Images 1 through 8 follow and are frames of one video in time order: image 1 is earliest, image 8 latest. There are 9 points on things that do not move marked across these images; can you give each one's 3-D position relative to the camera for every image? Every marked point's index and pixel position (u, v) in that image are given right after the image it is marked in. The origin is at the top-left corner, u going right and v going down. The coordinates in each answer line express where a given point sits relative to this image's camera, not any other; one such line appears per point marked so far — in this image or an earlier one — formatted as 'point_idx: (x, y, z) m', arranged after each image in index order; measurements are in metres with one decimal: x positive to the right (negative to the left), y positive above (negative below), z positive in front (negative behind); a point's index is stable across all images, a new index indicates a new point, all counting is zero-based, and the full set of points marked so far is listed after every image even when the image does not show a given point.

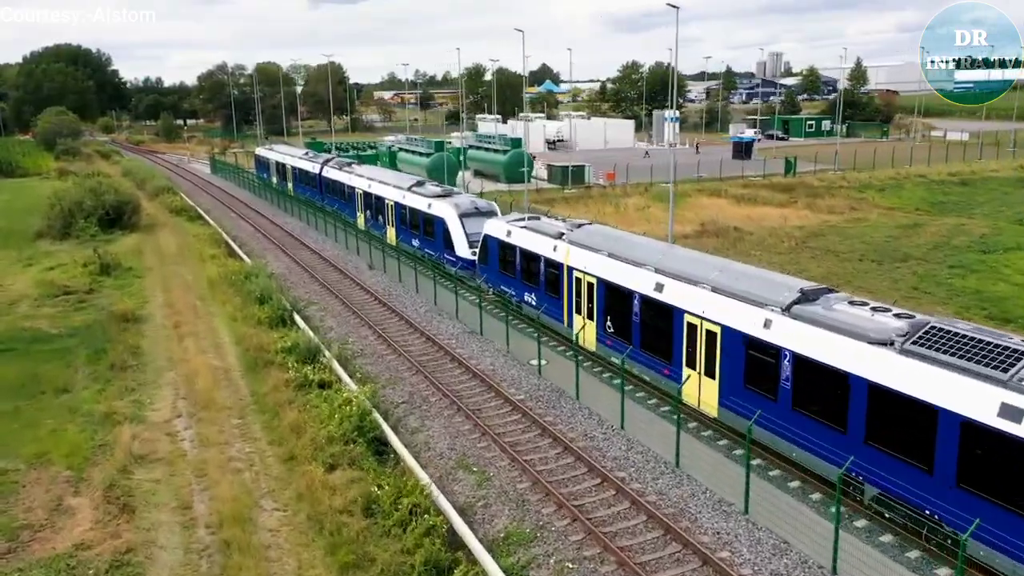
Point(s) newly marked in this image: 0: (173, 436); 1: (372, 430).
0: (-7.3, -3.2, +18.0) m
1: (-2.9, -2.9, +17.1) m
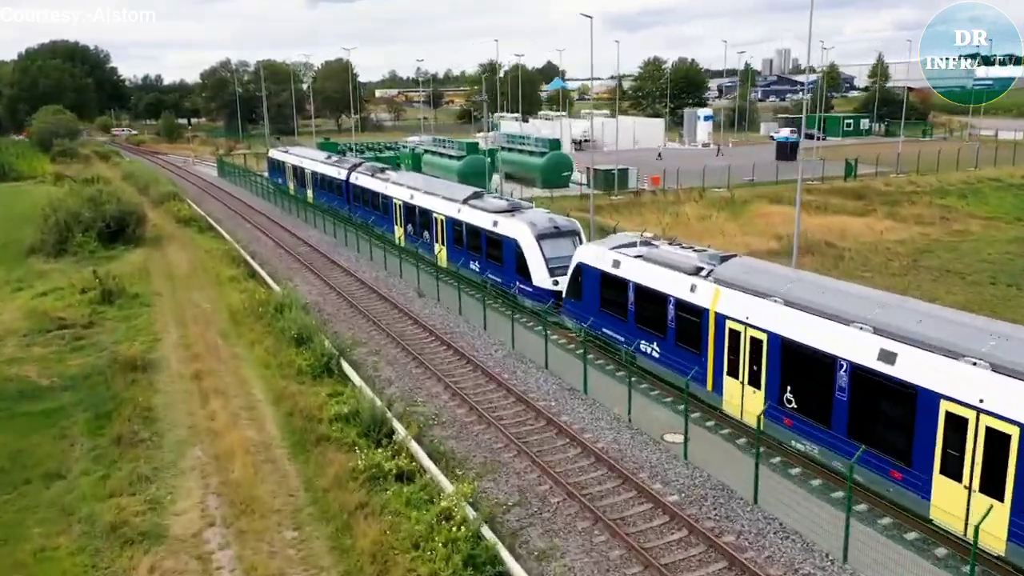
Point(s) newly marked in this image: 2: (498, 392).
0: (-4.8, -4.3, +12.9) m
1: (-0.3, -4.0, +12.0) m
2: (-0.3, -2.4, +19.4) m
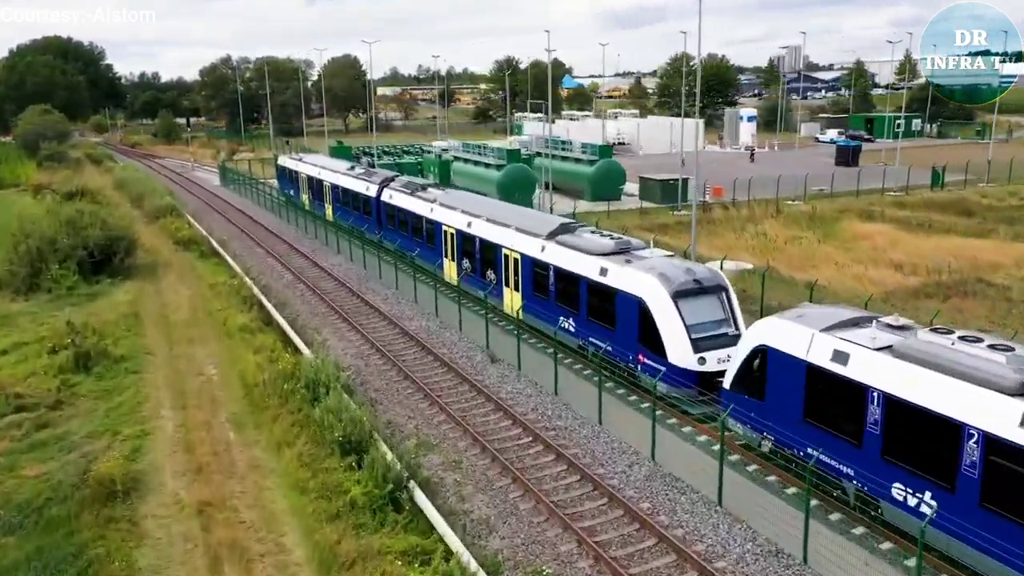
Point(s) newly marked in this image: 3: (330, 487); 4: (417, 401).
0: (-2.1, -6.0, +6.2) m
1: (+2.4, -5.7, +5.3) m
2: (+2.3, -4.1, +12.7) m
3: (-3.3, -3.6, +15.1) m
4: (-2.2, -2.6, +19.4) m
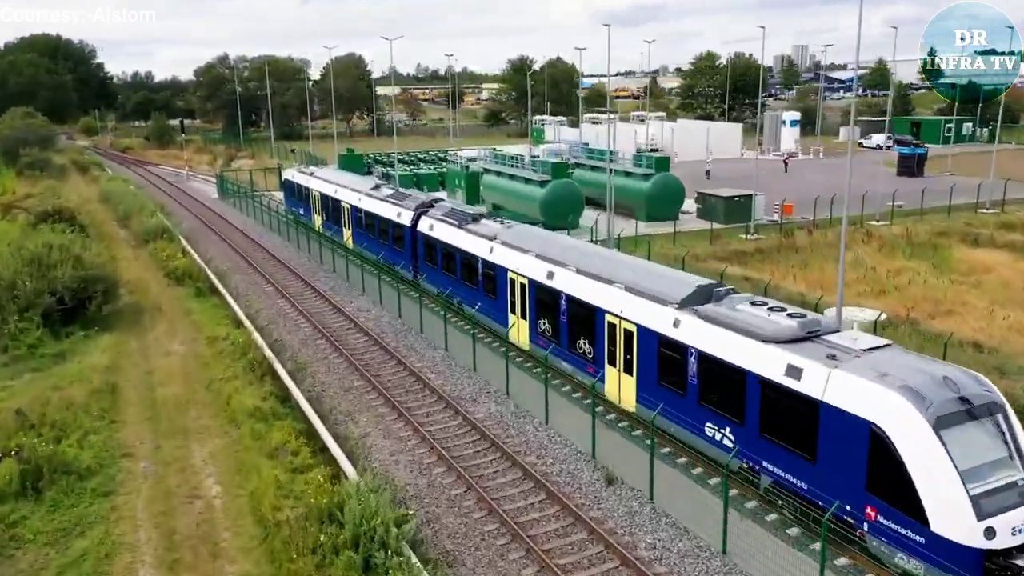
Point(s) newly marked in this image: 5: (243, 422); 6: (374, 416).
0: (+0.3, -7.7, 0.0) m
1: (+4.7, -7.4, -0.9) m
2: (+4.6, -5.8, +6.5) m
3: (-1.0, -5.3, +8.8) m
4: (+0.1, -4.3, +13.1) m
5: (-6.2, -3.1, +19.1) m
6: (-3.2, -2.9, +19.1) m
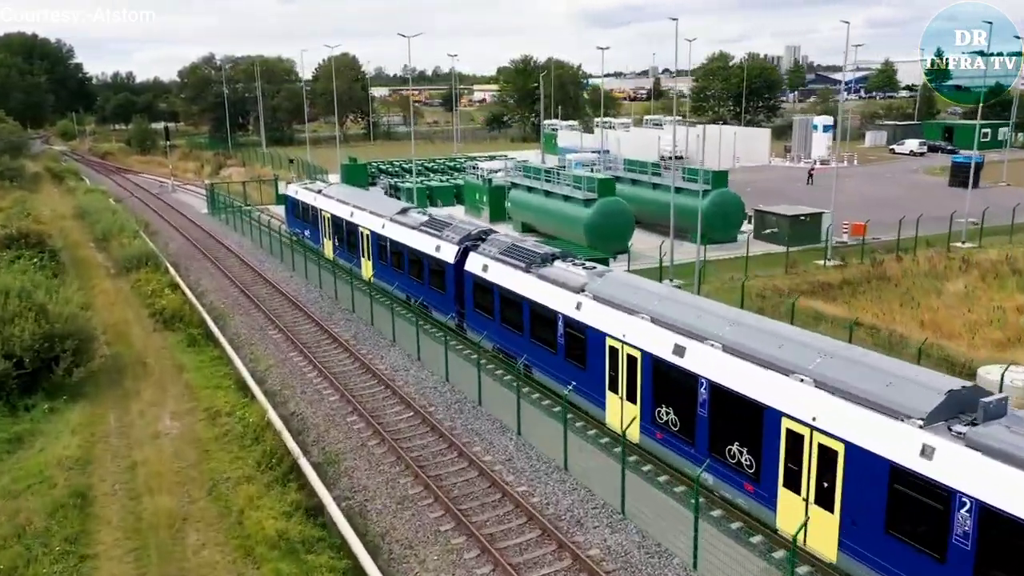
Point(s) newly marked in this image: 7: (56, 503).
0: (+2.7, -9.1, -5.2) m
1: (+7.2, -8.7, -6.0) m
2: (+7.0, -7.2, +1.4) m
3: (+1.3, -6.7, +3.6) m
4: (+2.3, -5.7, +7.9) m
5: (-4.2, -4.5, +13.8) m
6: (-1.1, -4.3, +13.8) m
7: (-8.6, -4.1, +15.6) m
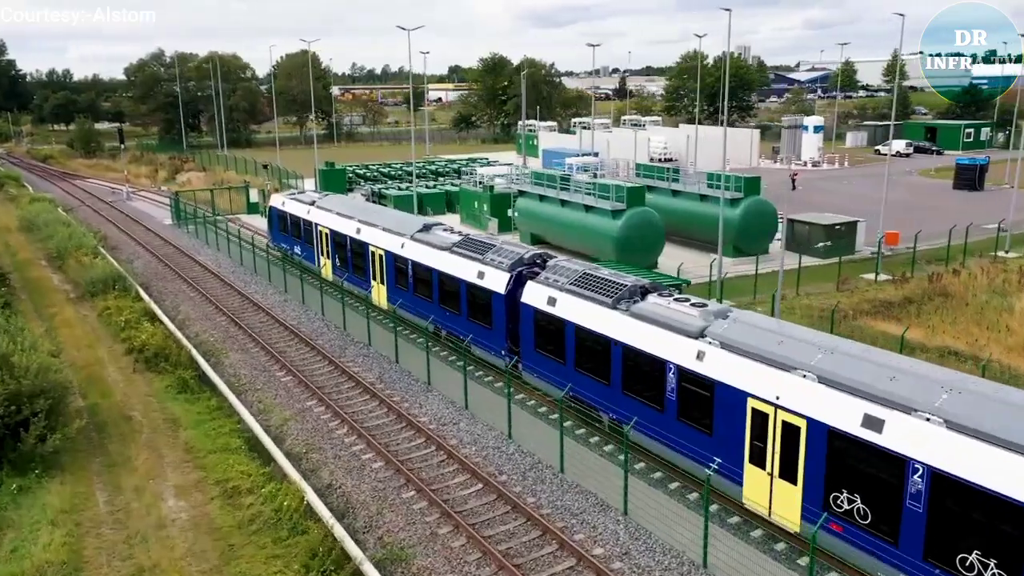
0: (+6.1, -9.8, -8.4) m
1: (+10.6, -9.4, -8.9) m
2: (+9.9, -7.9, -1.6) m
3: (+4.1, -7.5, +0.3) m
4: (+4.8, -6.4, +4.7) m
5: (-2.0, -5.4, +10.1) m
6: (+1.0, -5.1, +10.3) m
7: (-6.6, -5.0, +11.6) m
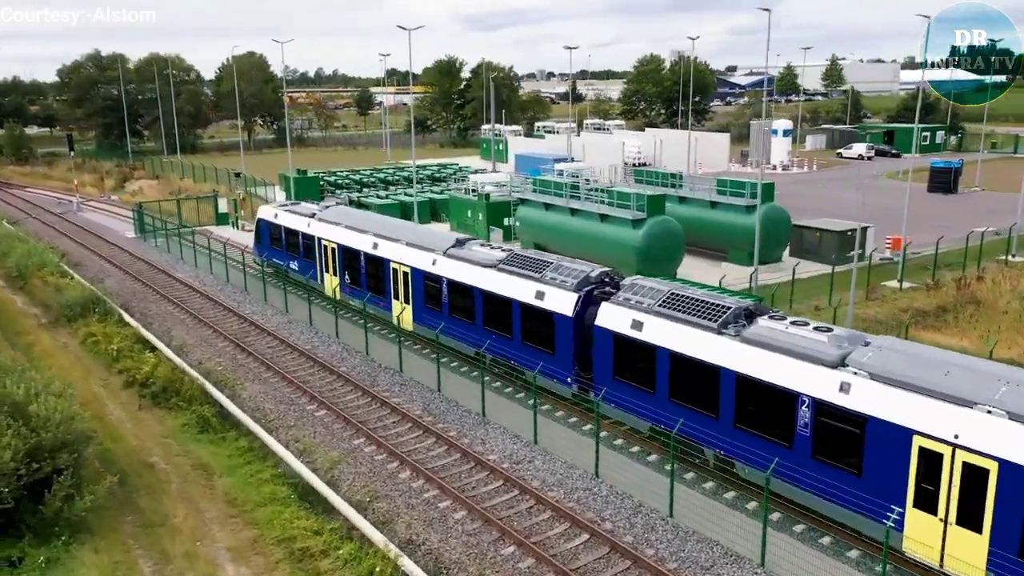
0: (+10.0, -10.1, -9.5) m
1: (+14.5, -9.6, -9.7) m
2: (+13.2, -8.1, -2.4) m
3: (+7.2, -7.8, -1.0) m
4: (+7.6, -6.8, +3.4) m
5: (+0.3, -5.8, +8.3) m
6: (+3.3, -5.6, +8.8) m
7: (-4.3, -5.5, +9.5) m
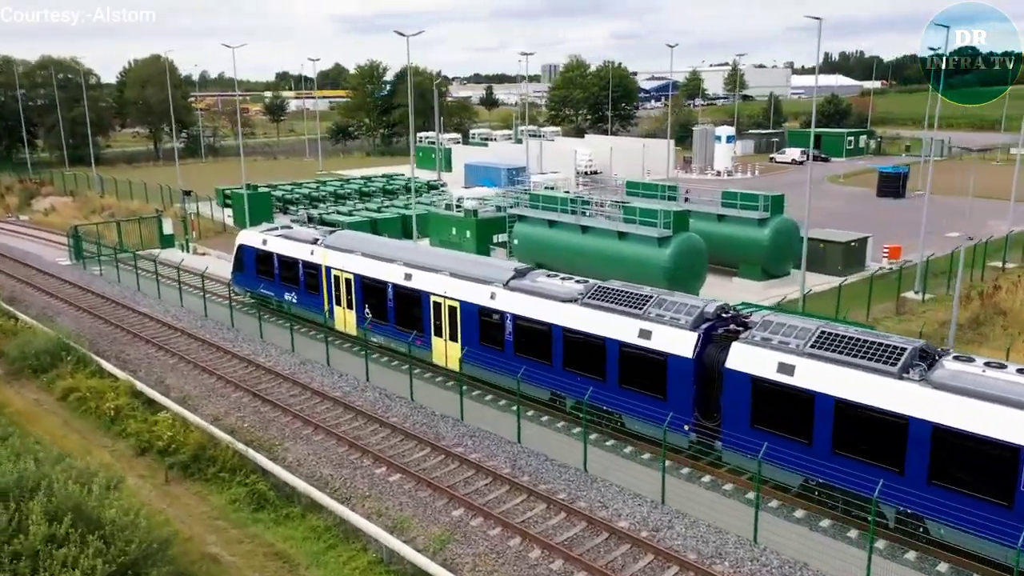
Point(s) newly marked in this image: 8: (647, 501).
0: (+16.0, -10.4, -10.0) m
1: (+20.5, -9.8, -9.6) m
2: (+18.2, -8.3, -2.5) m
3: (+12.1, -8.2, -1.9) m
4: (+11.8, -7.2, +2.5) m
5: (+4.0, -6.5, +6.4) m
6: (+6.9, -6.2, +7.3) m
7: (-0.8, -6.4, +7.0) m
8: (+2.5, -4.0, +15.7) m
